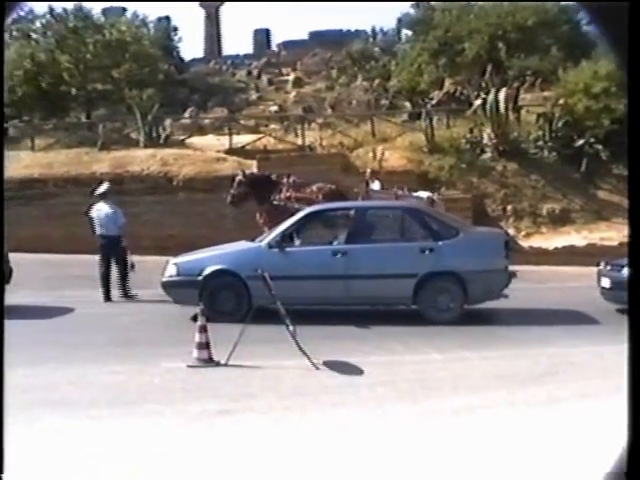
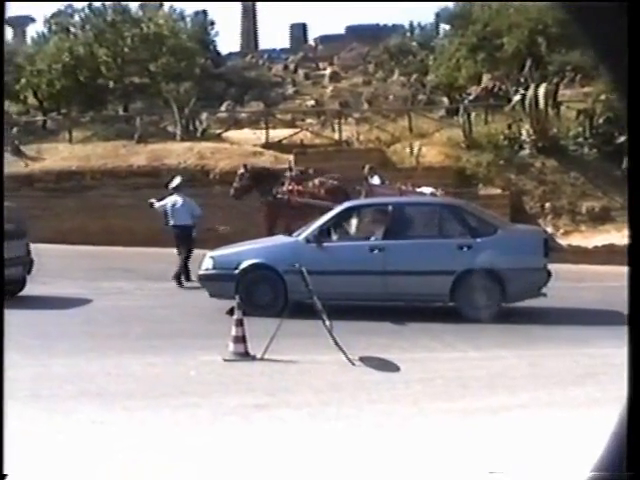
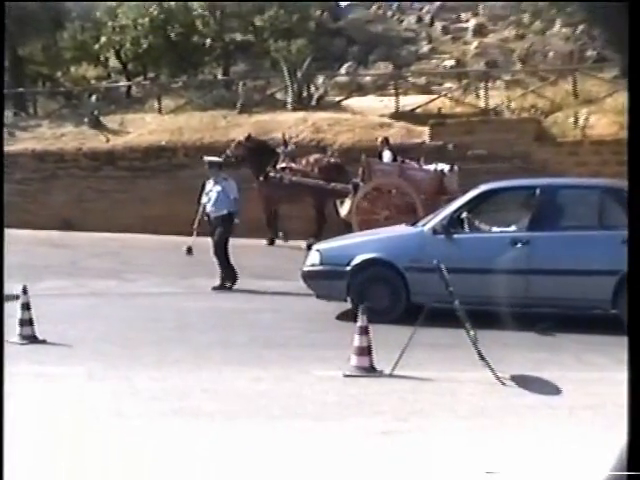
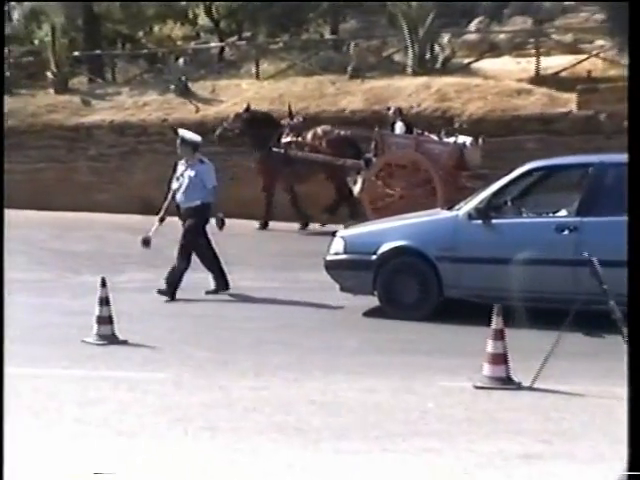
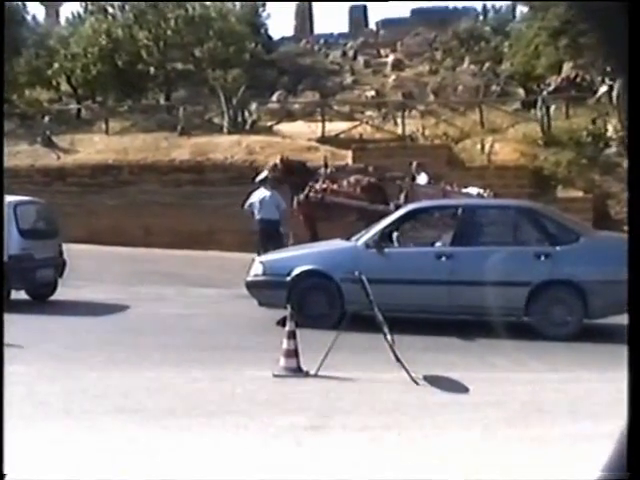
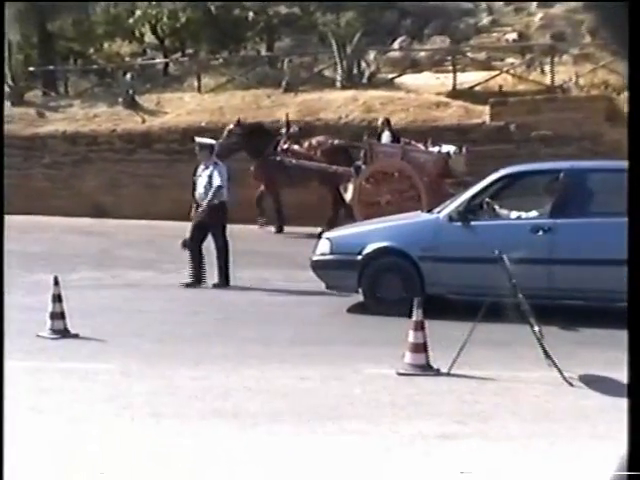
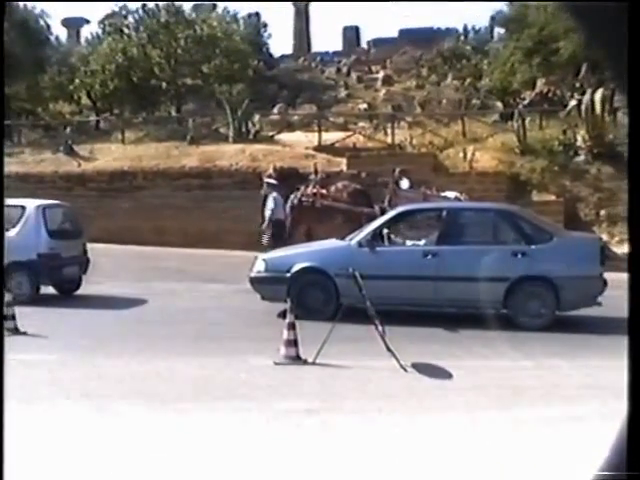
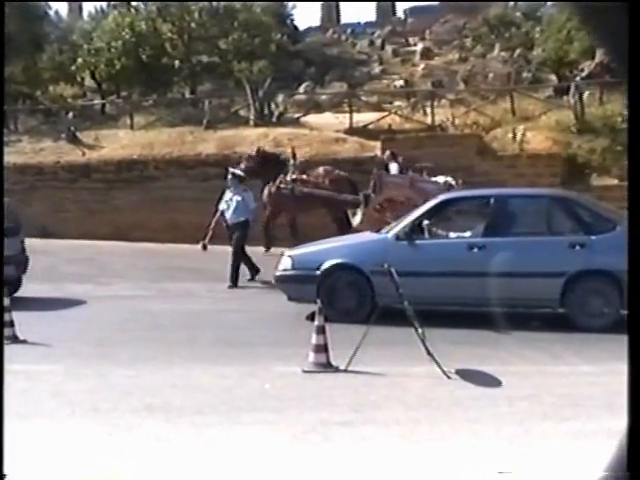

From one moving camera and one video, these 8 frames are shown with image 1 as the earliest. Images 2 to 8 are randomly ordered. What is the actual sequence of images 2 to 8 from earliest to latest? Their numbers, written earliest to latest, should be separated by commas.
2, 5, 7, 8, 3, 6, 4
